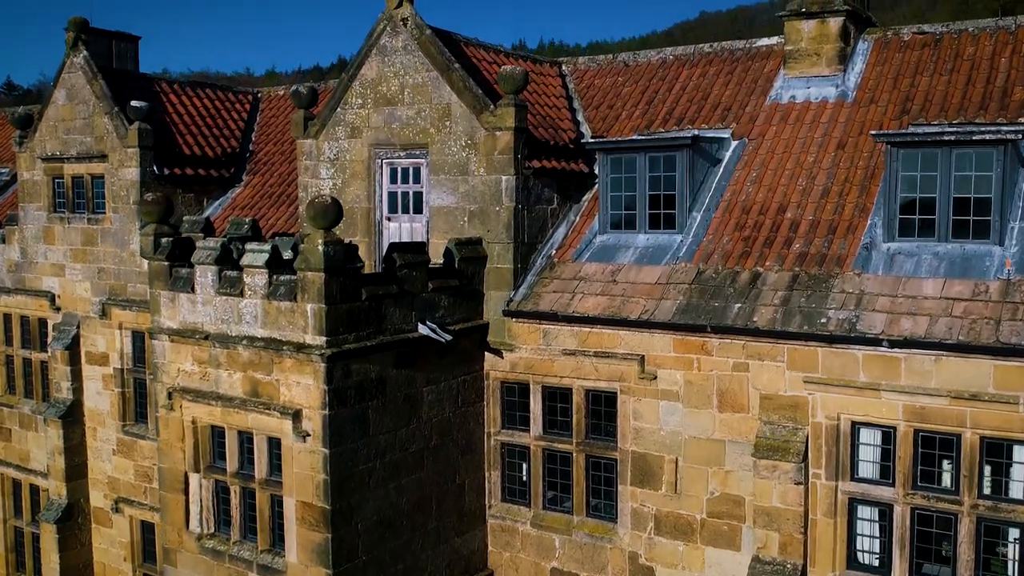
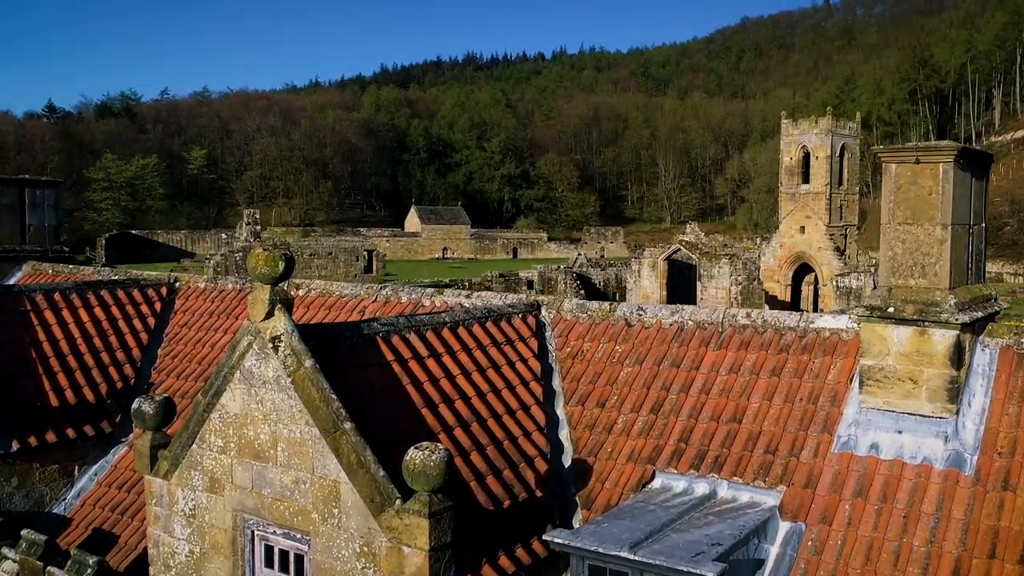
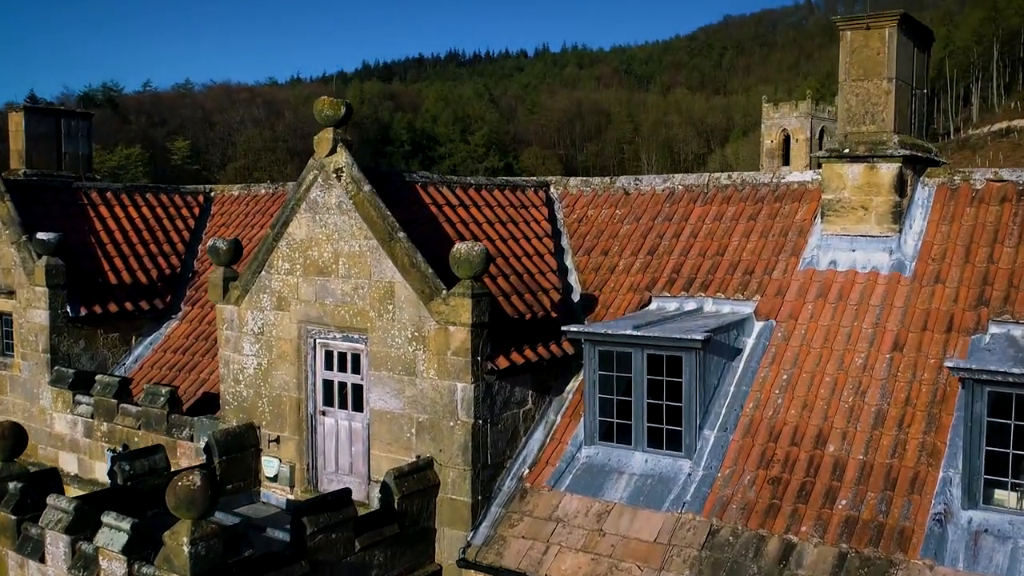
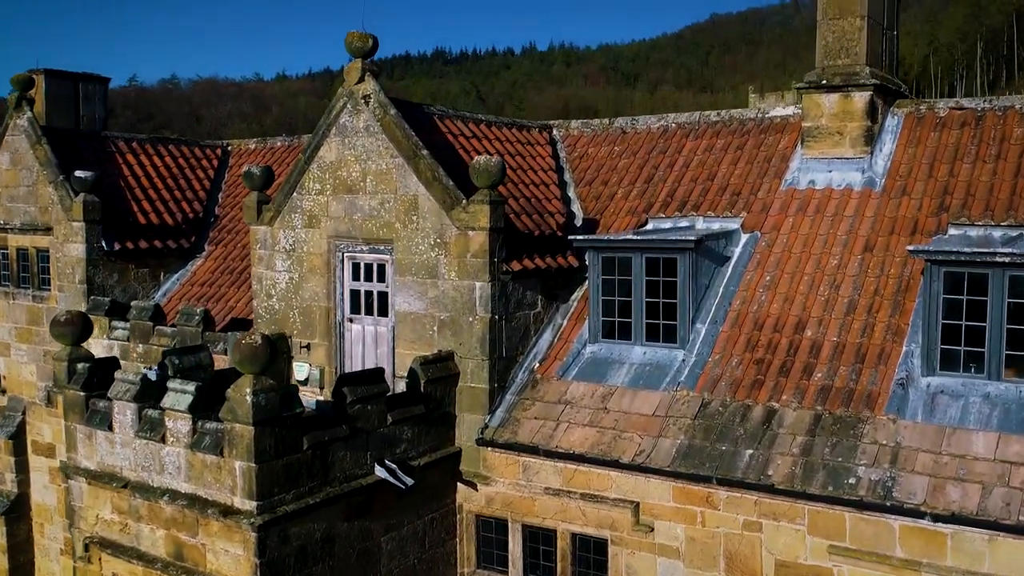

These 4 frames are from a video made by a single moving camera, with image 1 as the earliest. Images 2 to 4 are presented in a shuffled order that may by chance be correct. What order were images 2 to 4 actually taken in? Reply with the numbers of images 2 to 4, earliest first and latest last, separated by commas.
4, 3, 2
